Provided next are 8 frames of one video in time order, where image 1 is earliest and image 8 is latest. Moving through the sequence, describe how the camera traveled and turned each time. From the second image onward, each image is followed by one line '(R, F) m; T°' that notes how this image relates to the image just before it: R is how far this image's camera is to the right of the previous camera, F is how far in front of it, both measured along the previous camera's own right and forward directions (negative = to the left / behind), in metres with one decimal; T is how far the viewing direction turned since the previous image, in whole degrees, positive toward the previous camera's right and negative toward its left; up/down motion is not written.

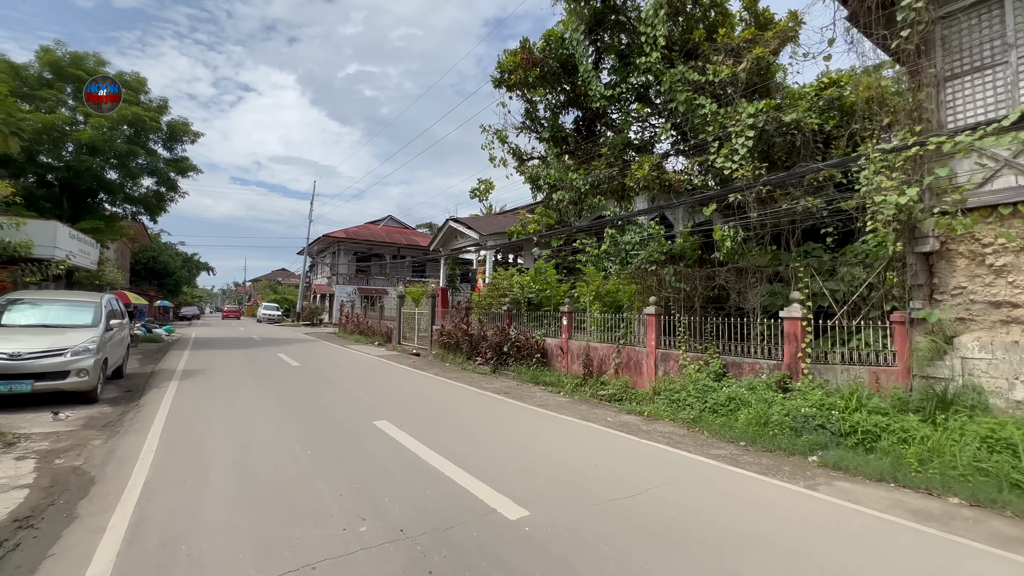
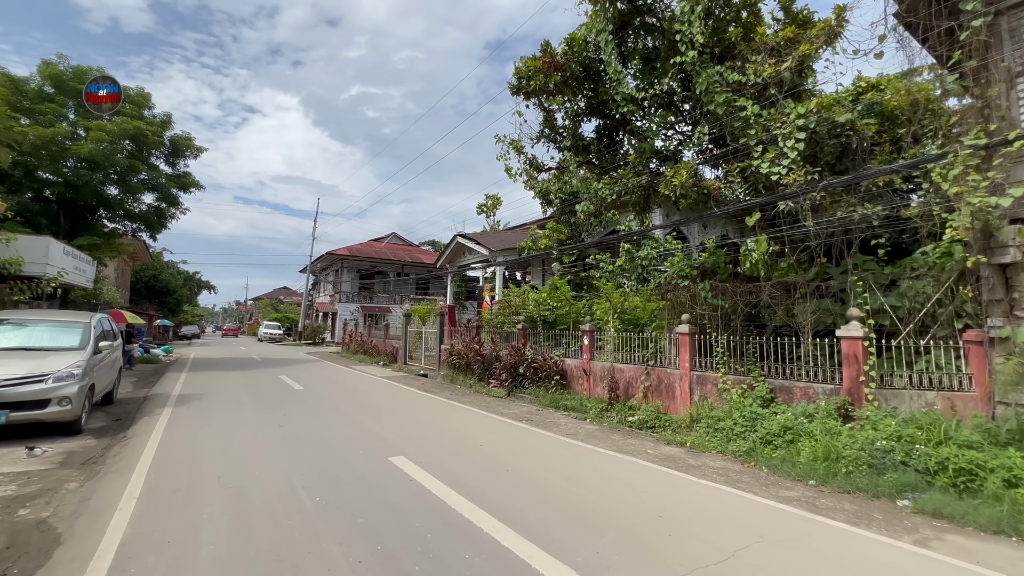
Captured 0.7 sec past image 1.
(-0.4, +0.8) m; 0°
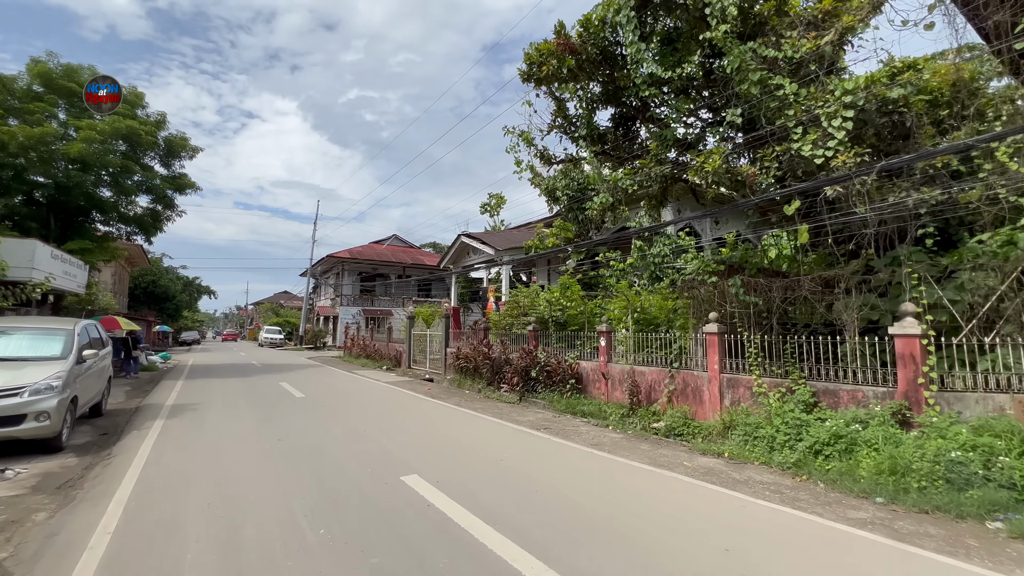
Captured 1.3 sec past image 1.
(-0.3, +0.7) m; 0°
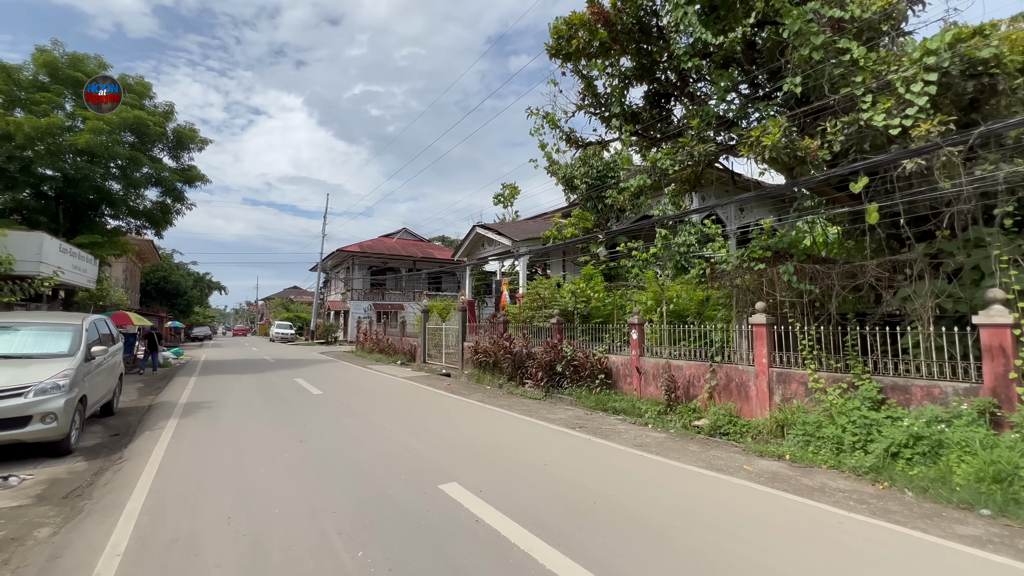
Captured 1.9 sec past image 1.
(-0.5, +0.6) m; -1°
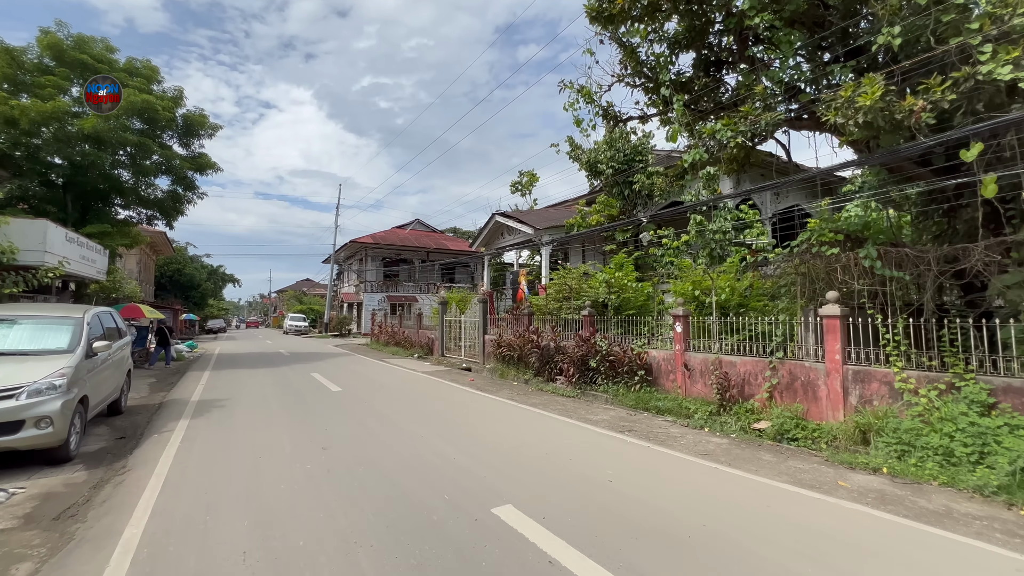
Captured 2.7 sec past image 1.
(-0.5, +0.9) m; -1°
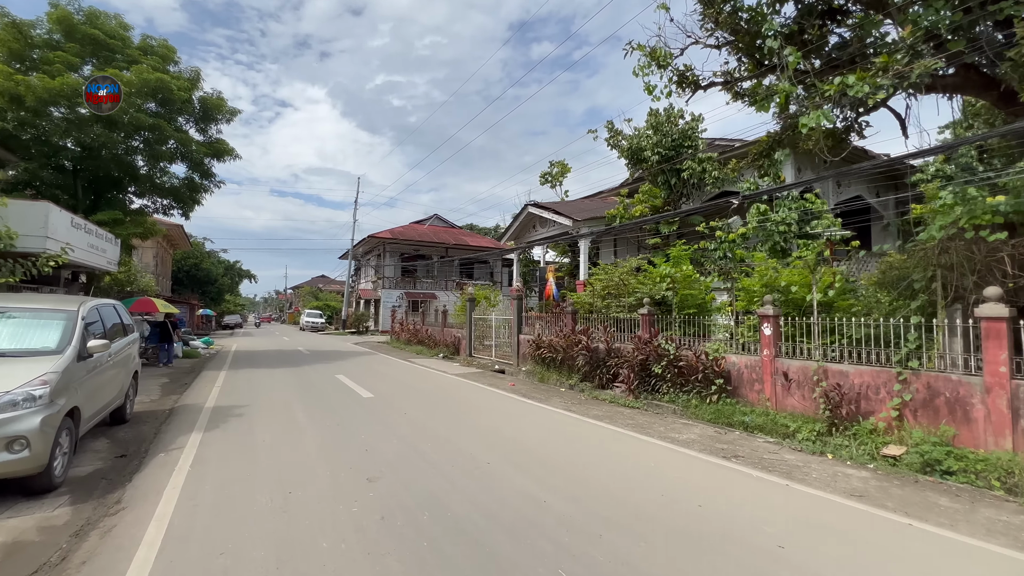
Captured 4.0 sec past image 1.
(-0.9, +1.4) m; -1°
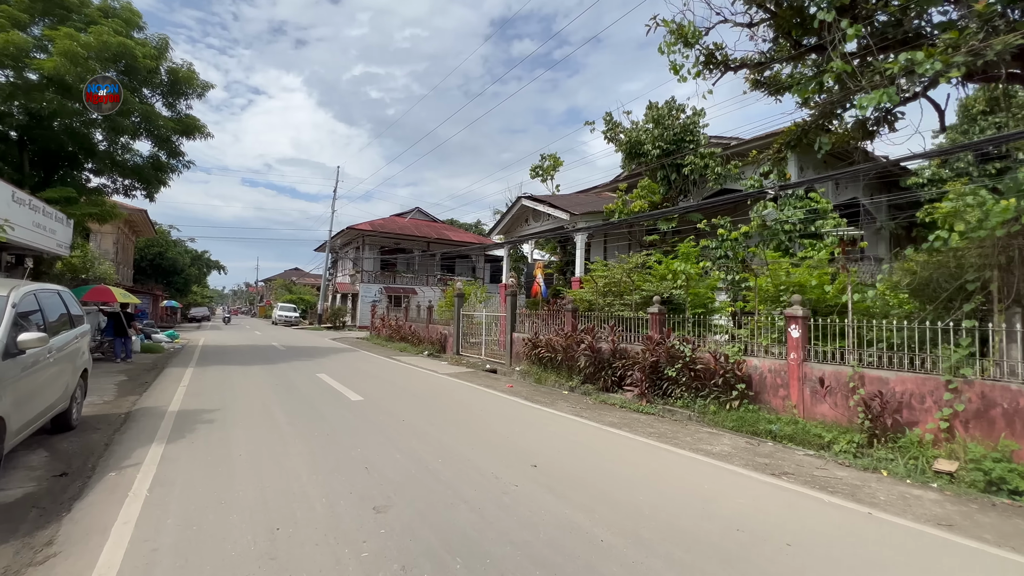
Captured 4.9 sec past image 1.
(-0.6, +0.9) m; +3°
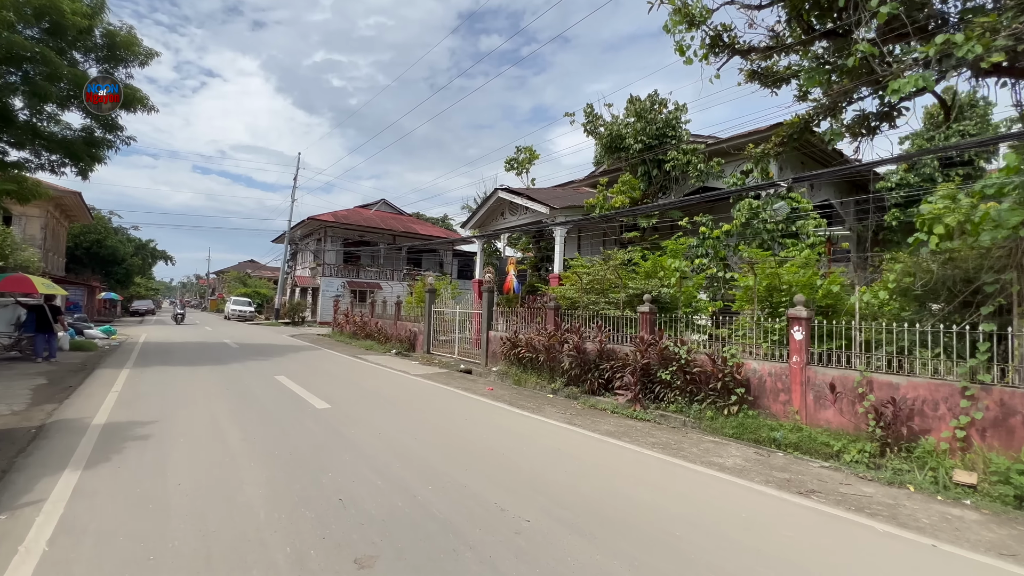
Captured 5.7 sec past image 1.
(-0.4, +0.8) m; +4°
